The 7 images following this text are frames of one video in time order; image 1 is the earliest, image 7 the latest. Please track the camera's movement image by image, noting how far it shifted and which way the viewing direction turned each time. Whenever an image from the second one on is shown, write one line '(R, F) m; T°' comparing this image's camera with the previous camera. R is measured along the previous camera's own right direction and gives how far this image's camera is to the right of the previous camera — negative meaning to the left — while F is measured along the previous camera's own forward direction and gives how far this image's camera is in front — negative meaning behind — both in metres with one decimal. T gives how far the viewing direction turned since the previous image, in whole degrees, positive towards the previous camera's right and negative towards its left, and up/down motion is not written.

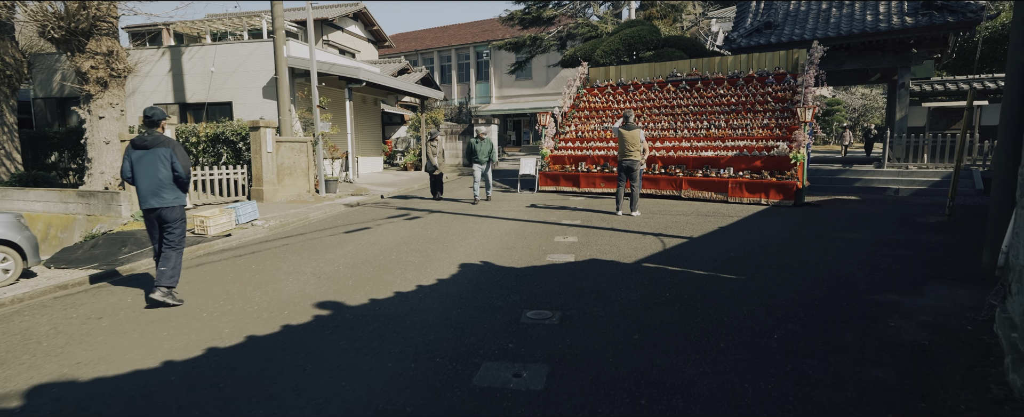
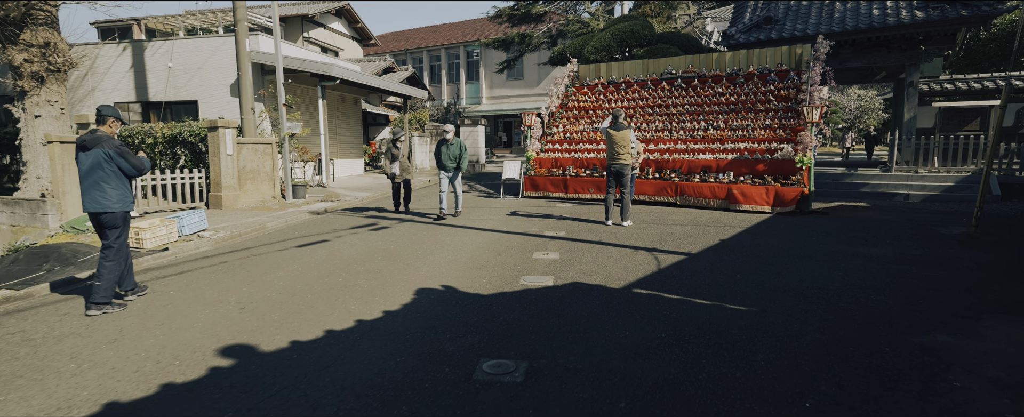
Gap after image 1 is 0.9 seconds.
(+0.3, +1.0) m; +1°
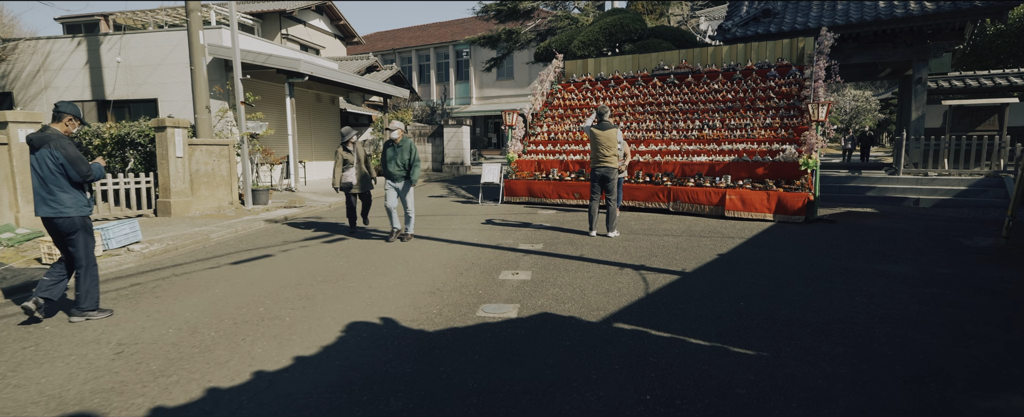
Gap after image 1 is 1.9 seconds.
(+0.3, +1.0) m; +1°
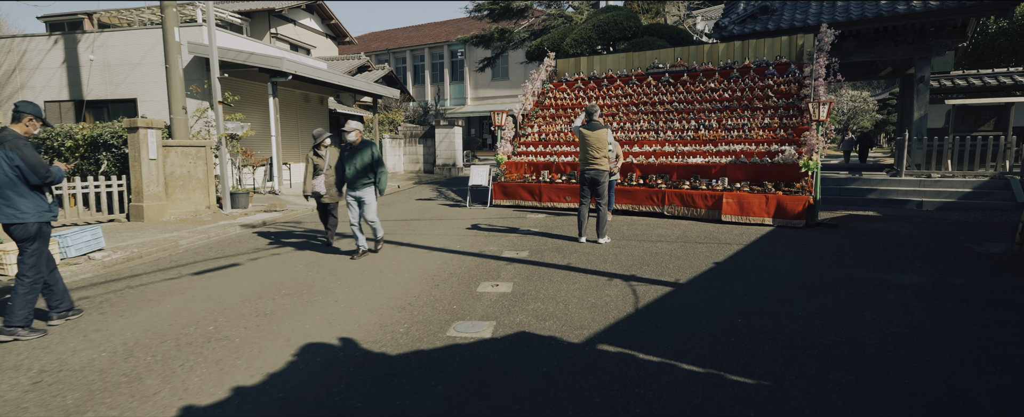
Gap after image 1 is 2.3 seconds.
(+0.2, +0.4) m; 0°
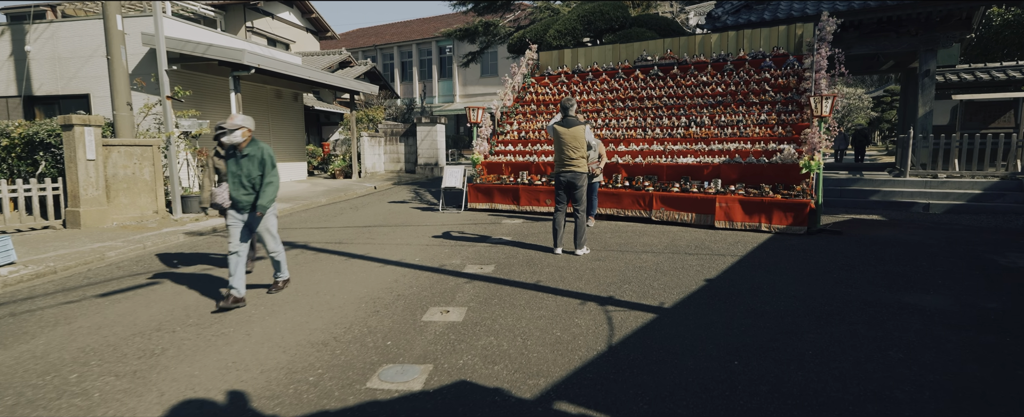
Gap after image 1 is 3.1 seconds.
(+0.3, +0.8) m; +1°
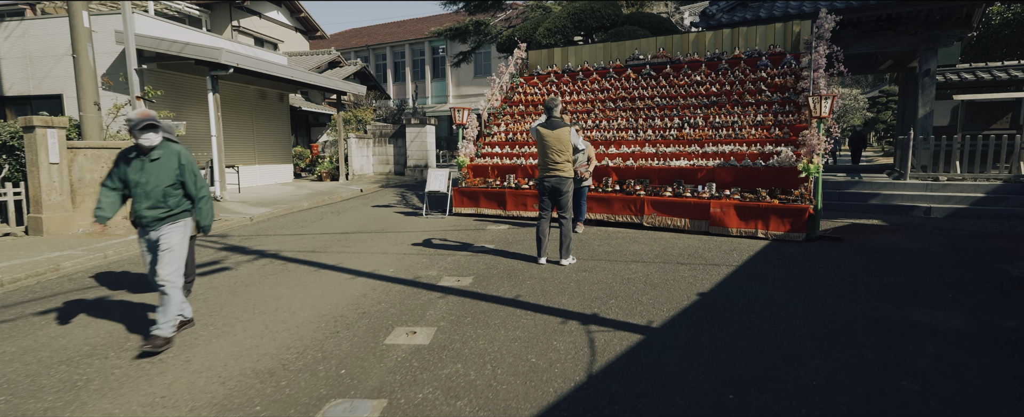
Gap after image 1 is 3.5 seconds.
(+0.2, +0.4) m; 0°
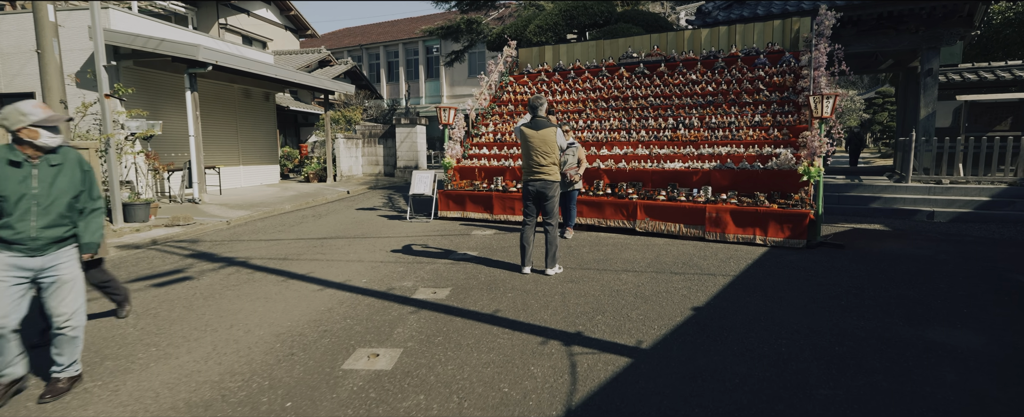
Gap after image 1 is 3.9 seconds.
(+0.2, +0.4) m; 0°
